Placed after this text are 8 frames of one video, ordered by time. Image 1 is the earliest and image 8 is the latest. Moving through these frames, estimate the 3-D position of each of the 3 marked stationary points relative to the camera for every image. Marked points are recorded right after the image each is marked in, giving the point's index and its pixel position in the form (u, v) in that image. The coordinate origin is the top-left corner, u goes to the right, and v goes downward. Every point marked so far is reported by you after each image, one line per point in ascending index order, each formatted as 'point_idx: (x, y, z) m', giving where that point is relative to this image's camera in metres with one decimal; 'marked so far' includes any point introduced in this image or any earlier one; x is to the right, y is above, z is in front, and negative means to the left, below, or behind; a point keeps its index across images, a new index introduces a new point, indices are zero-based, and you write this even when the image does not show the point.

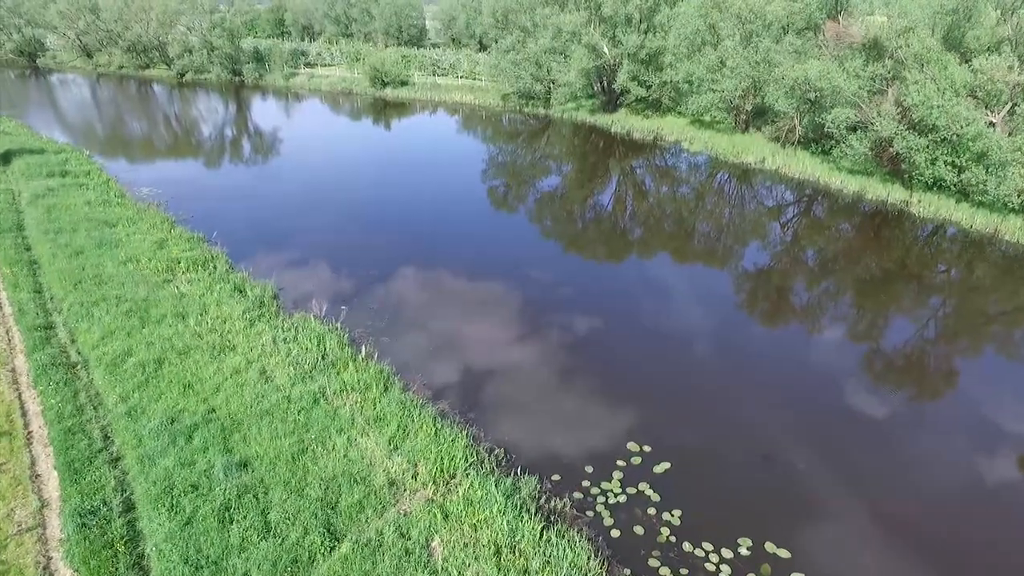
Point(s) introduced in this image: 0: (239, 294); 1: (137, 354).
0: (-6.3, -0.2, +14.1) m
1: (-6.9, -1.2, +11.1) m
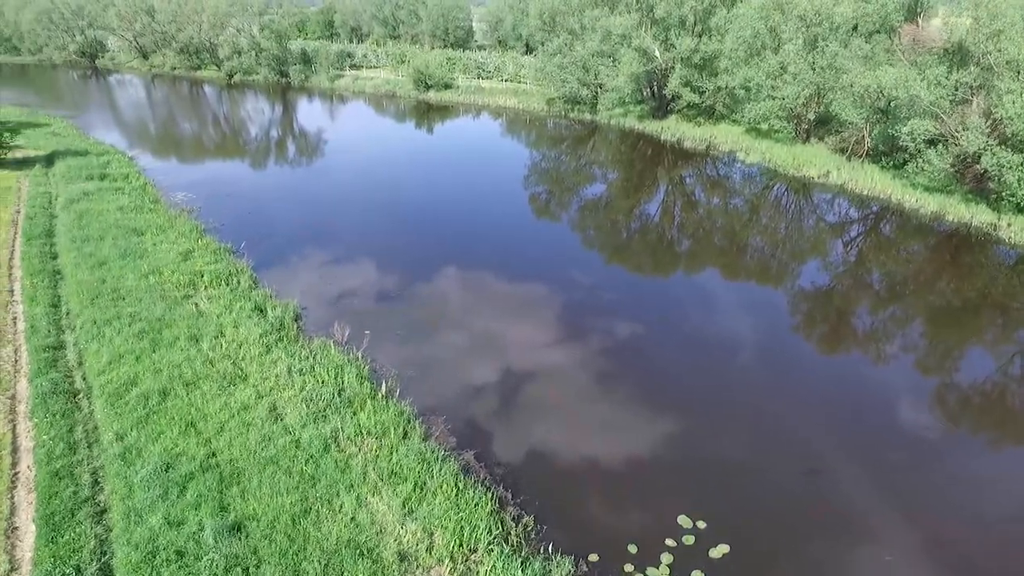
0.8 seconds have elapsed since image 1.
0: (-5.5, -0.6, +13.3) m
1: (-6.3, -1.6, +10.3) m
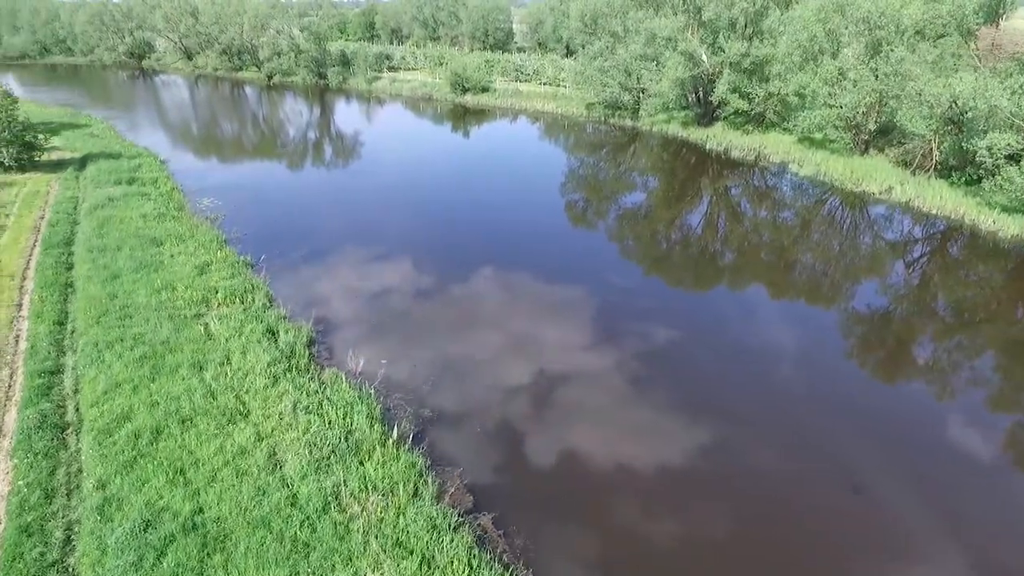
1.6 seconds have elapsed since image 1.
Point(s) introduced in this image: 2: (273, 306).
0: (-4.9, -1.1, +12.4) m
1: (-5.9, -2.1, +9.4) m
2: (-5.6, -0.5, +14.2) m
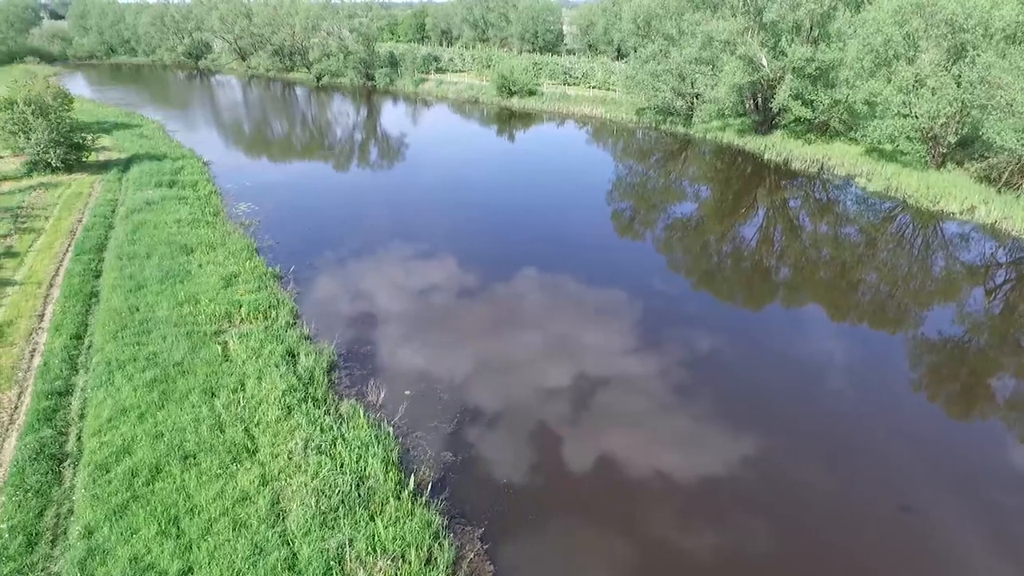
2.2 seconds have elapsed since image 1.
0: (-4.3, -1.4, +11.7) m
1: (-5.4, -2.4, +8.8) m
2: (-4.8, -0.8, +13.4) m
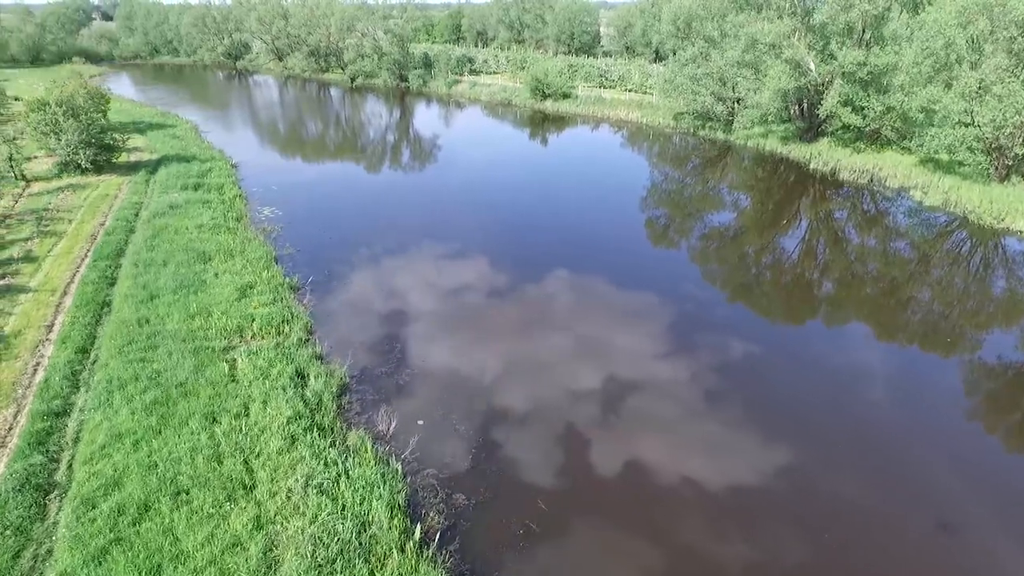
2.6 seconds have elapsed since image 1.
0: (-3.9, -1.8, +11.0) m
1: (-5.2, -2.7, +8.2) m
2: (-4.3, -1.2, +12.8) m
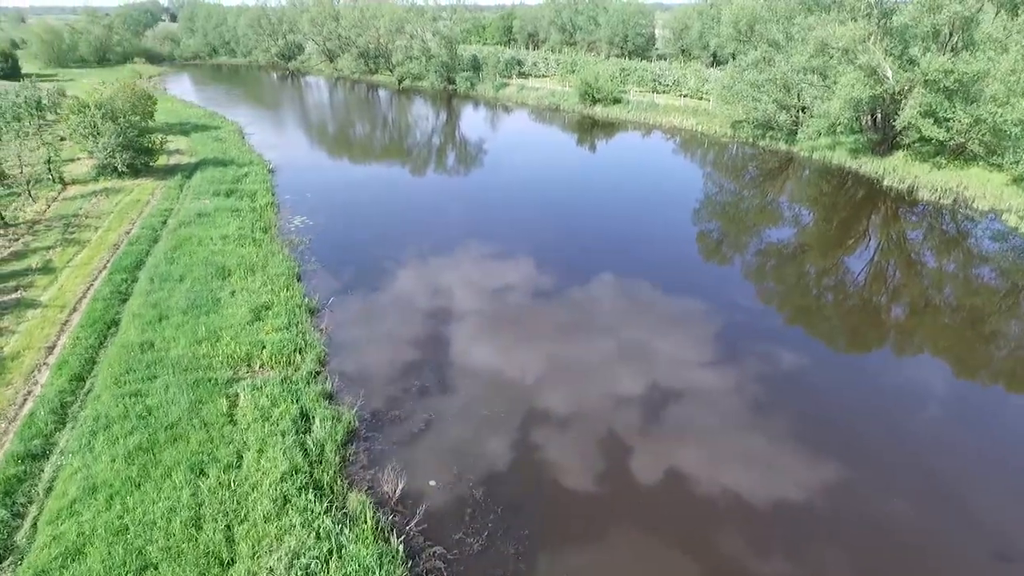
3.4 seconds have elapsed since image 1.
0: (-3.4, -2.3, +9.8) m
1: (-5.0, -3.2, +7.1) m
2: (-3.7, -1.7, +11.7) m
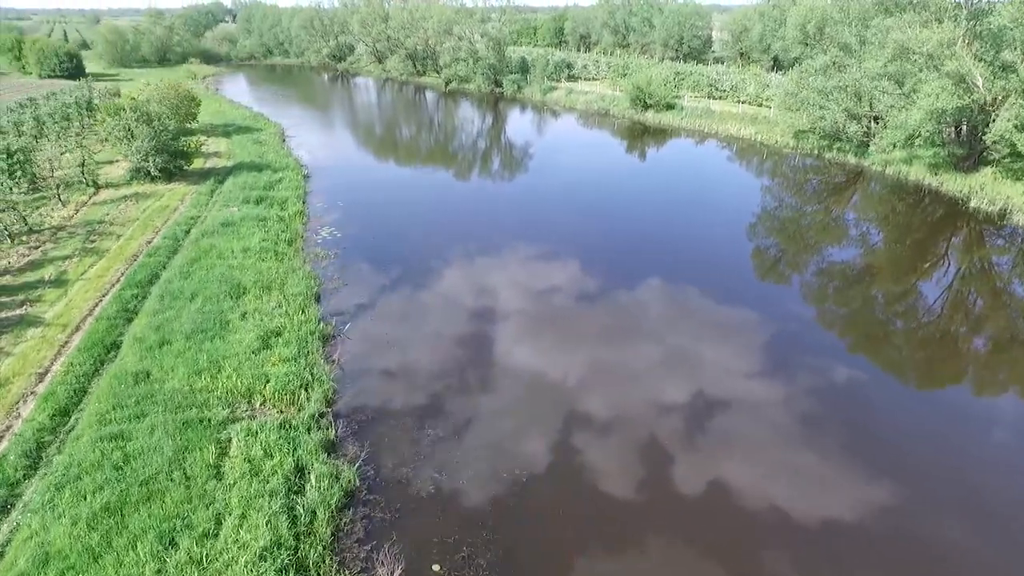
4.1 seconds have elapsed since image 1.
0: (-3.1, -2.9, +8.6) m
1: (-4.9, -3.7, +6.0) m
2: (-3.2, -2.2, +10.5) m
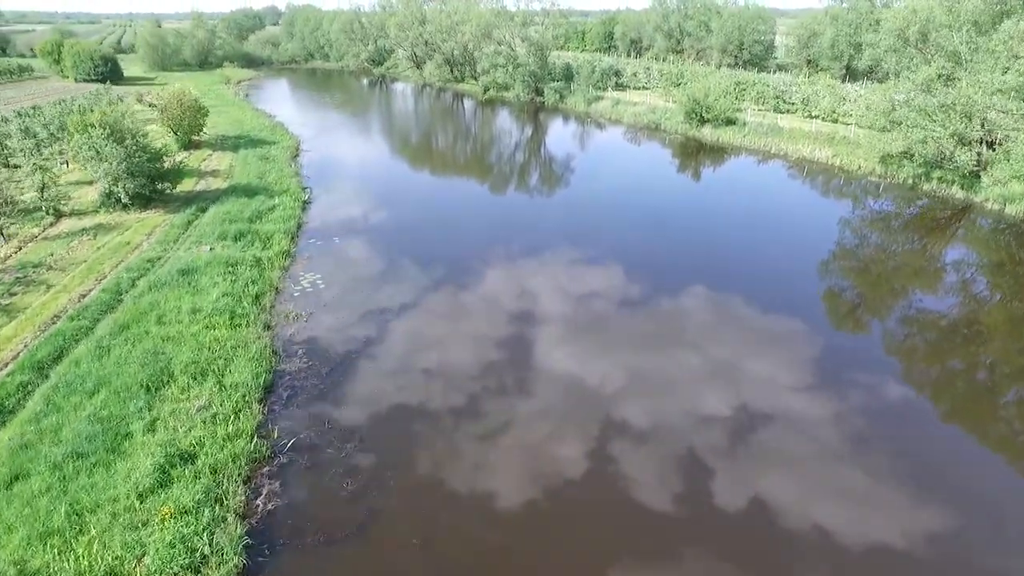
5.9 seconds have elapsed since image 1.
0: (-3.4, -4.5, +4.9) m
1: (-5.4, -5.2, +2.5) m
2: (-3.4, -3.9, +6.8) m
